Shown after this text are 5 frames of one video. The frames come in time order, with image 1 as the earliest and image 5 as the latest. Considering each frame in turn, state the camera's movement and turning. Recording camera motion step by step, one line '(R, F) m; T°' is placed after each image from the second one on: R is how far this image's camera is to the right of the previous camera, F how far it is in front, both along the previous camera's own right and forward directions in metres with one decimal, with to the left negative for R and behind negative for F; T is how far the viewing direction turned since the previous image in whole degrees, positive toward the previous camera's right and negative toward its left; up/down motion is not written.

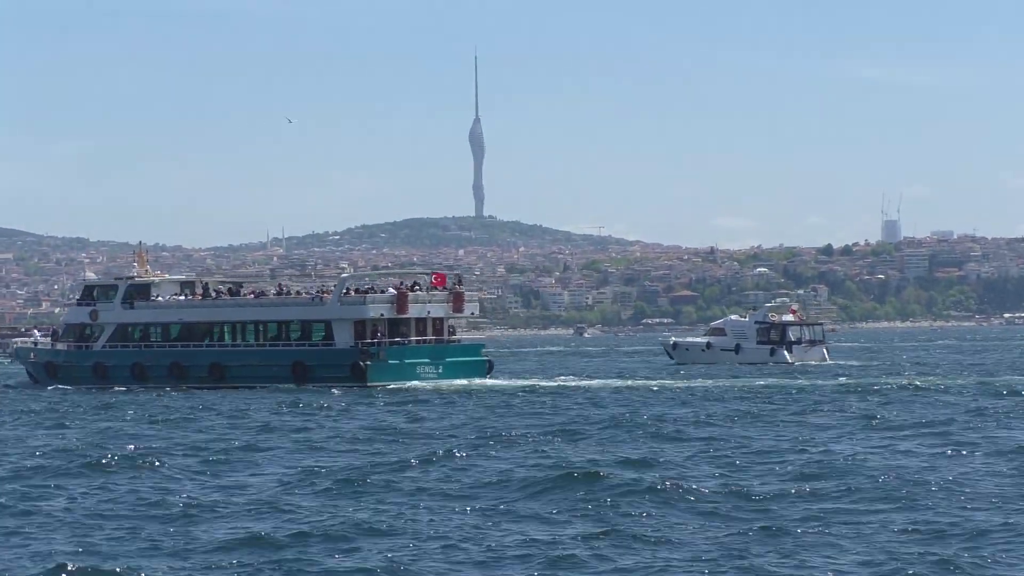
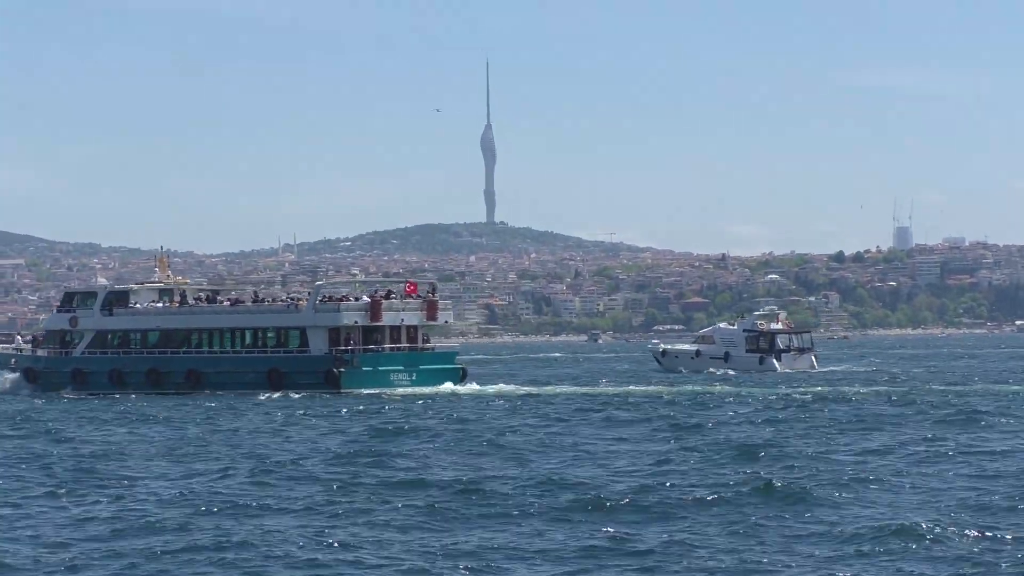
(+1.2, -0.3) m; 0°
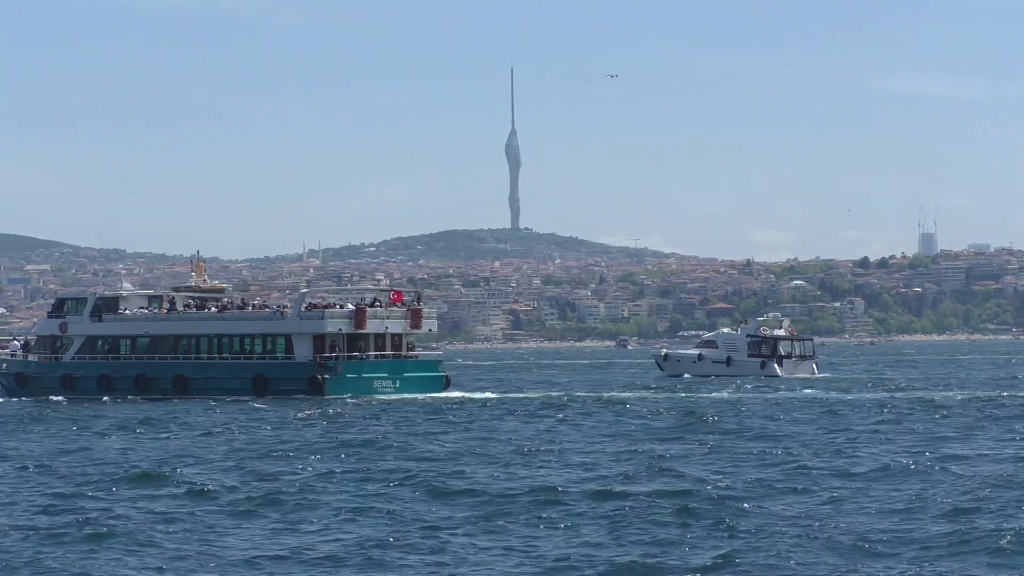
(+1.2, -0.1) m; -1°
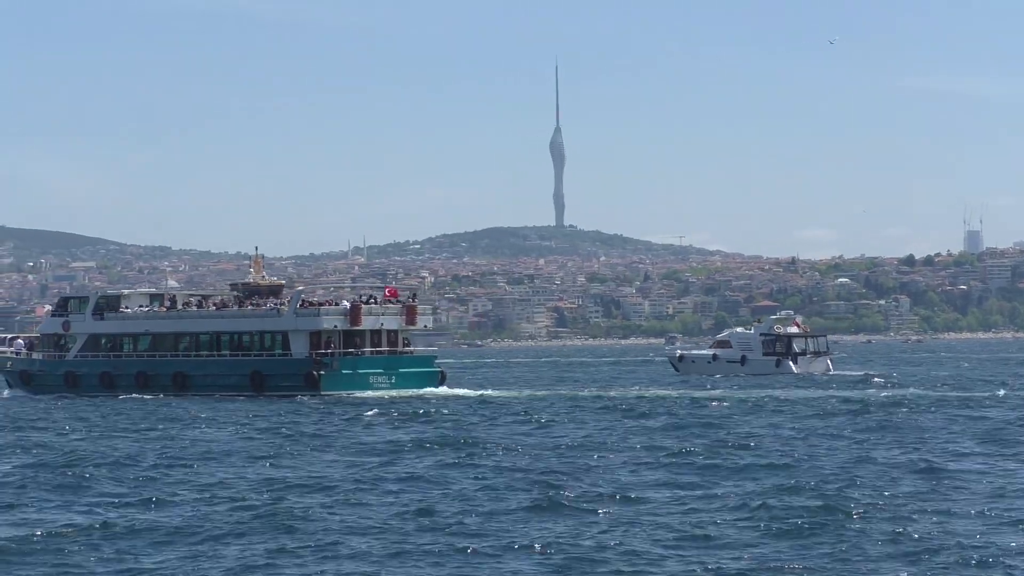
(+1.6, -0.3) m; -2°
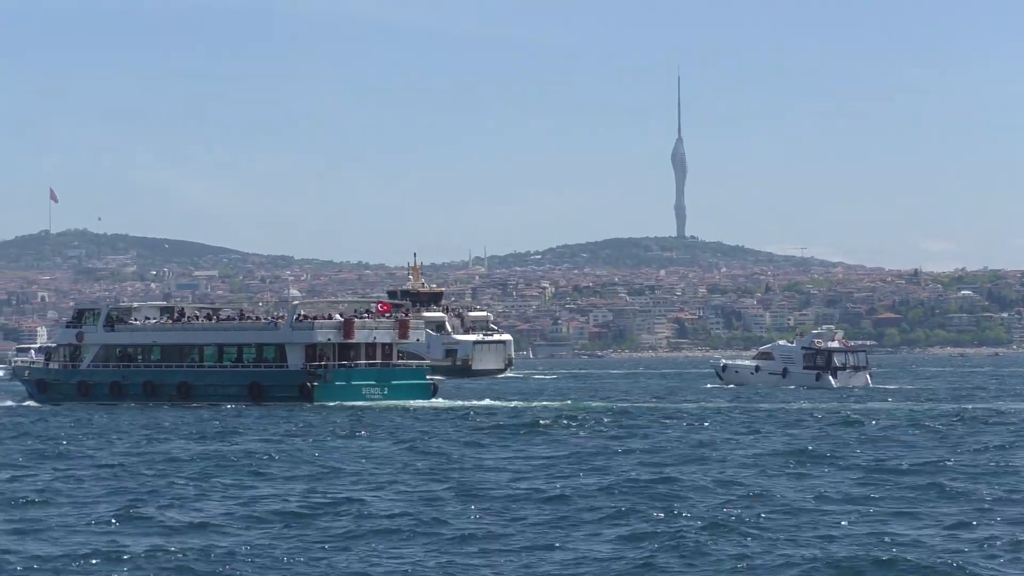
(+4.2, -1.0) m; -4°
